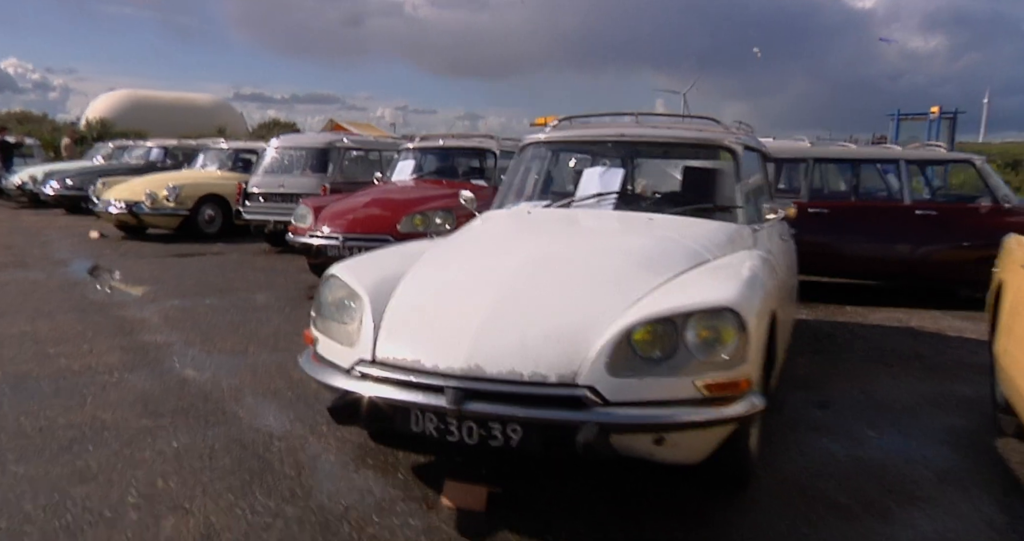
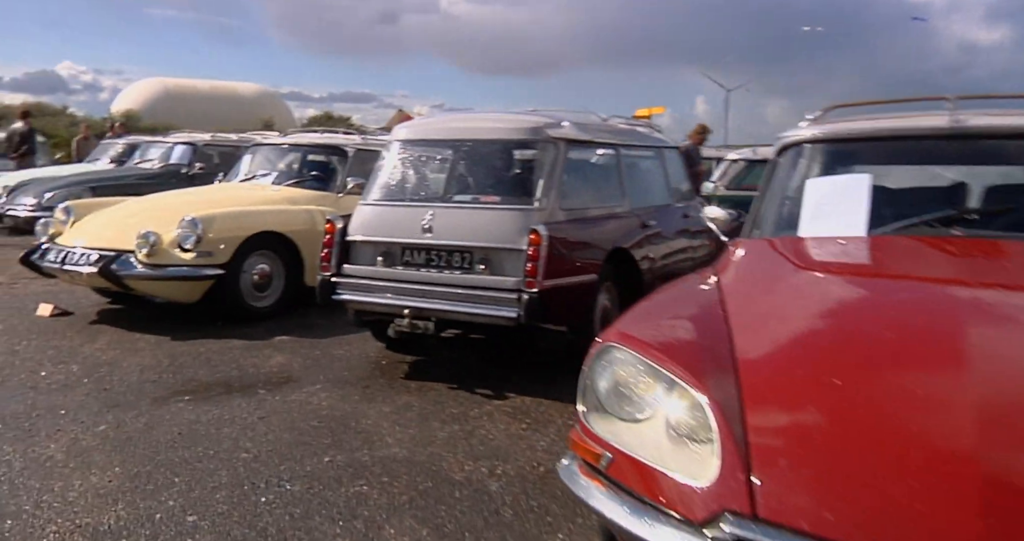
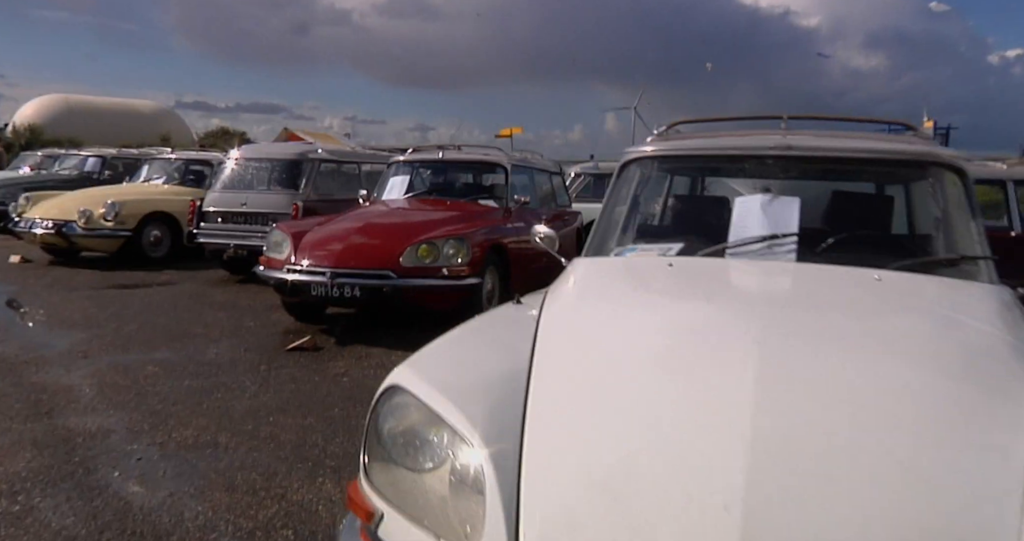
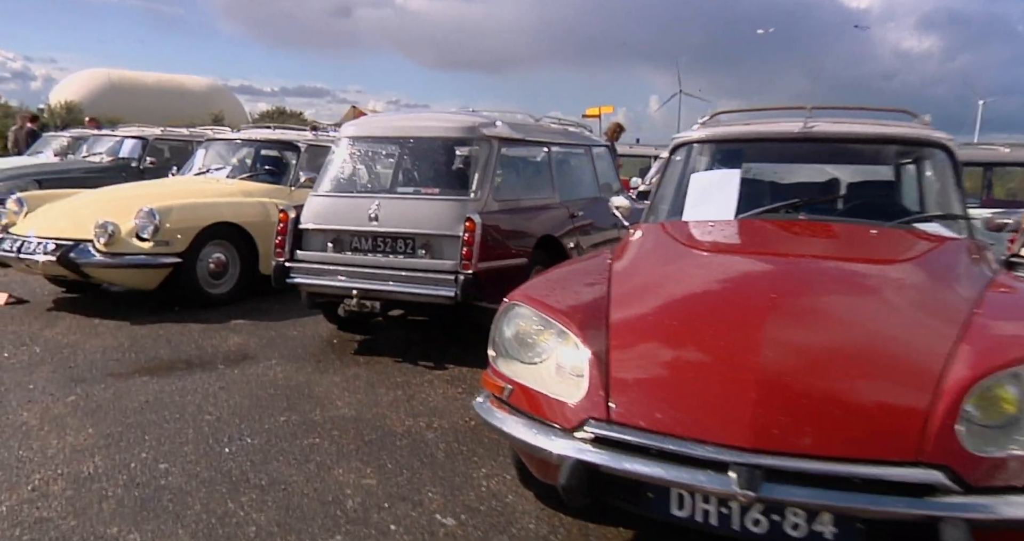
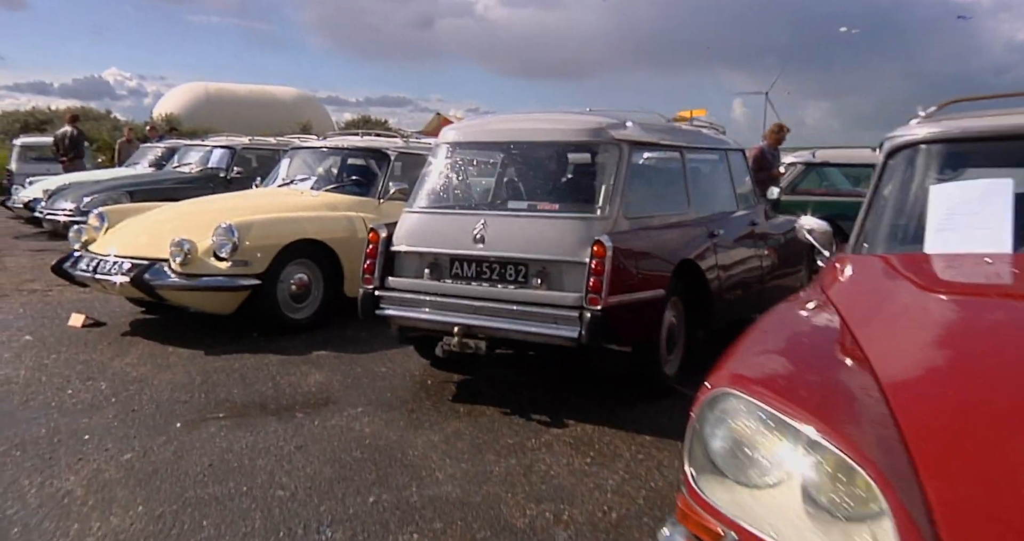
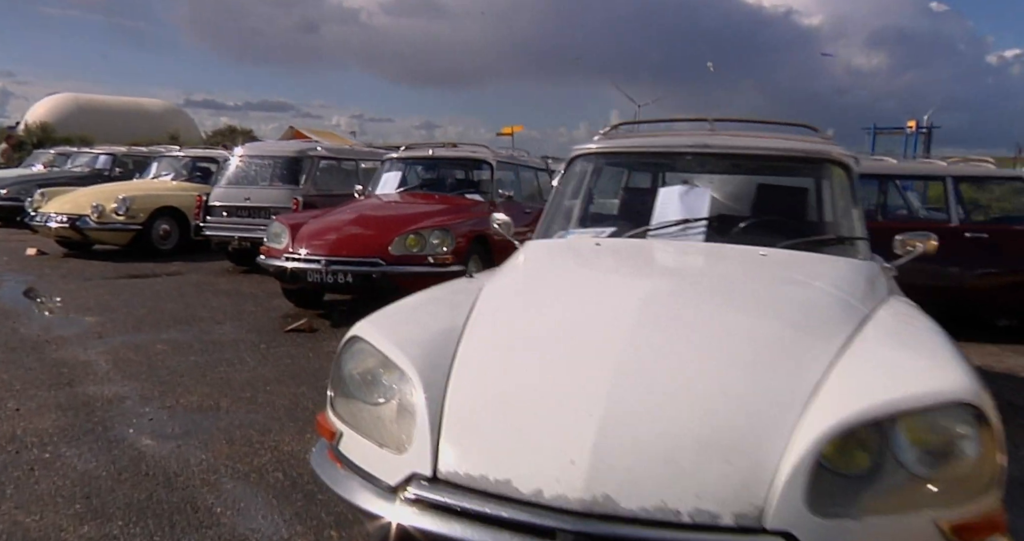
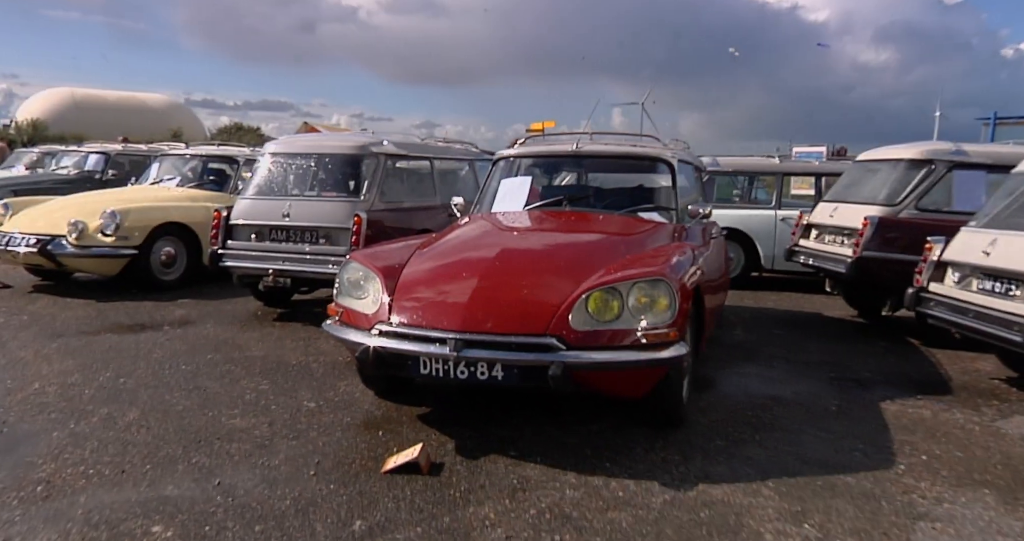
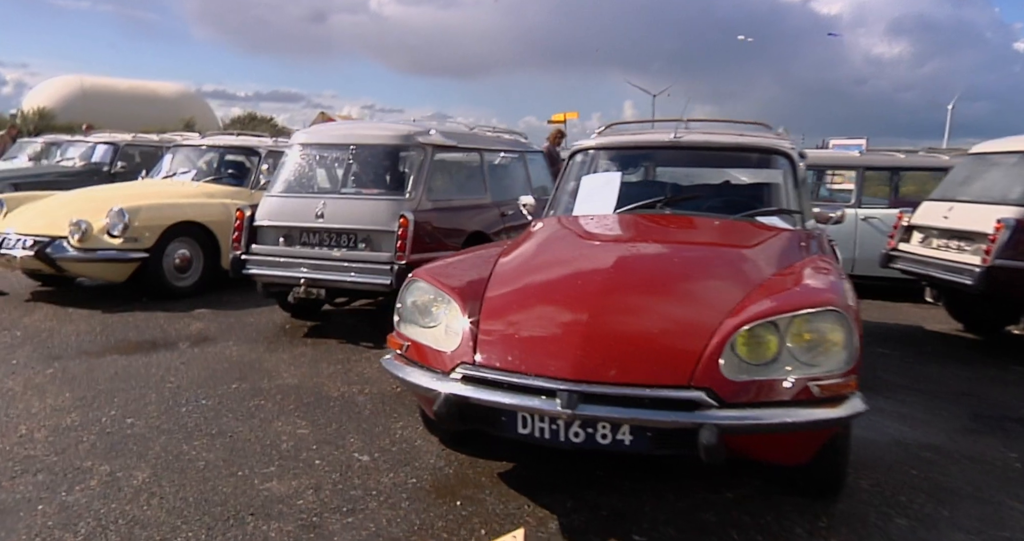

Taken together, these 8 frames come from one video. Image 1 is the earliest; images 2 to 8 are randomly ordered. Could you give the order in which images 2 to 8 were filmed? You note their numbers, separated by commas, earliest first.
6, 3, 7, 8, 4, 2, 5
